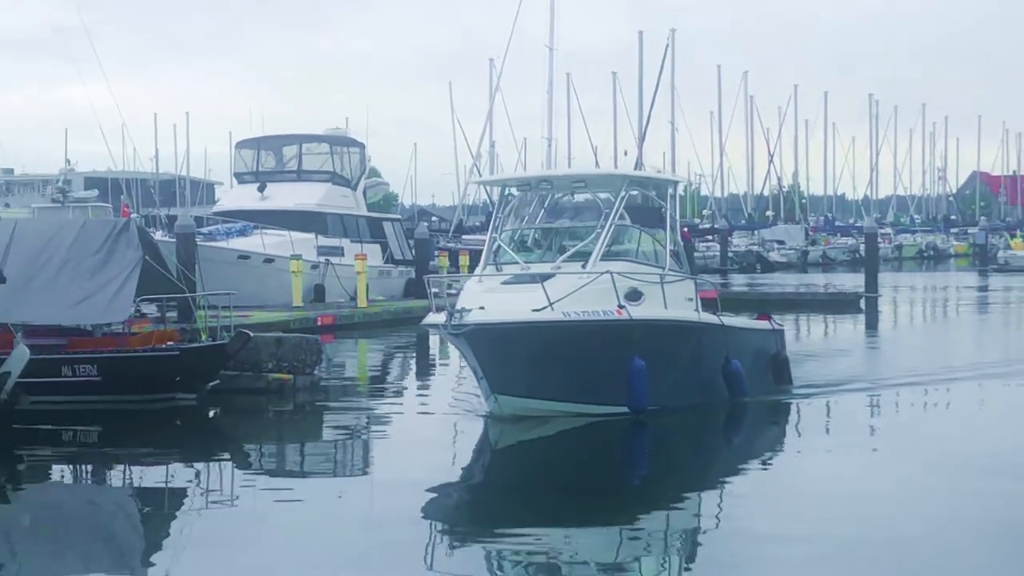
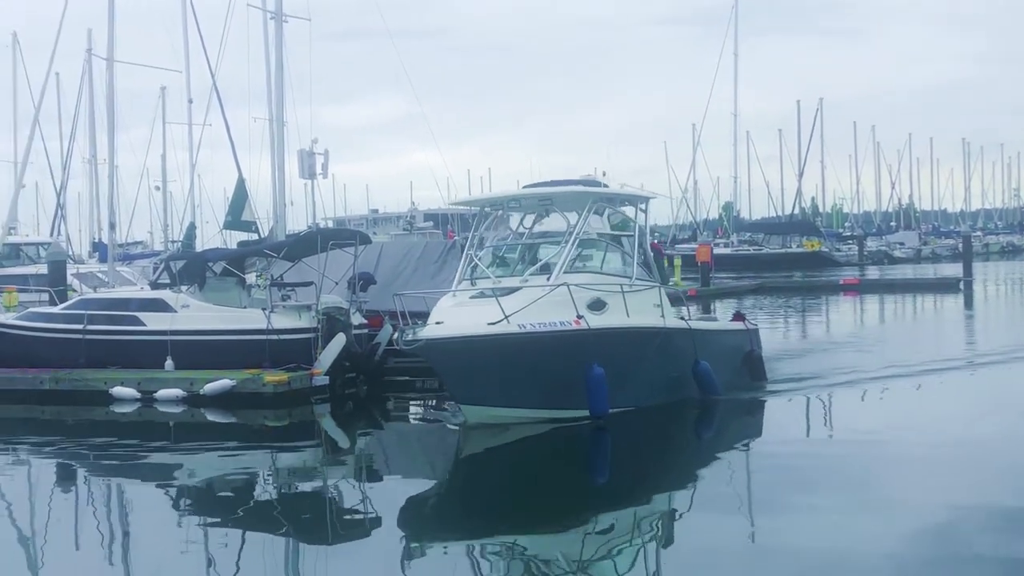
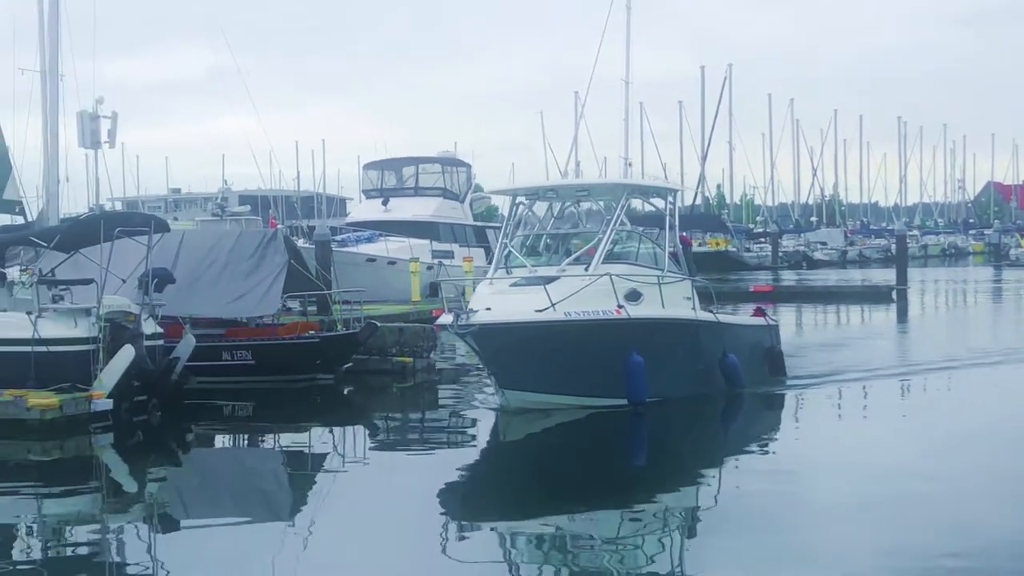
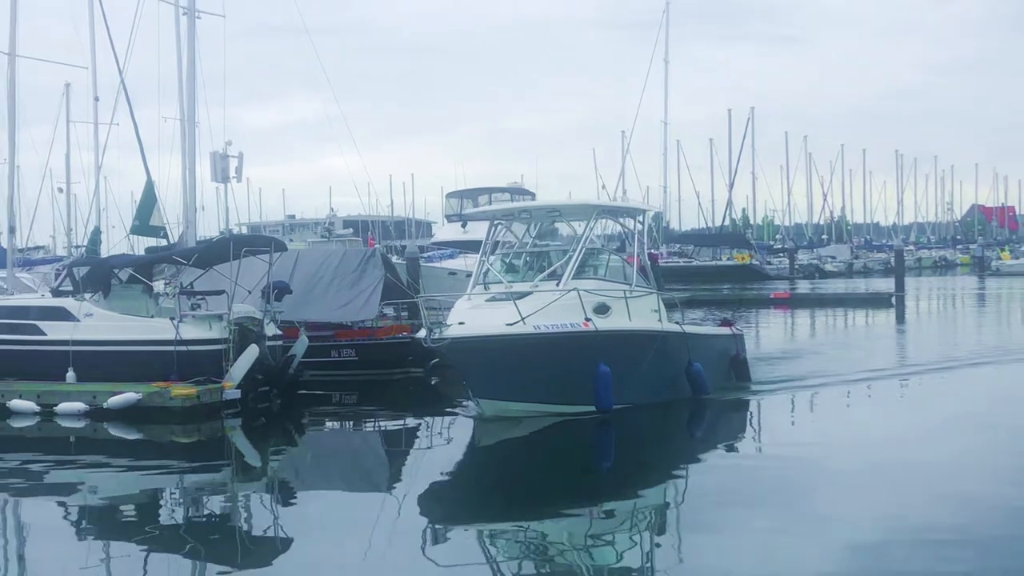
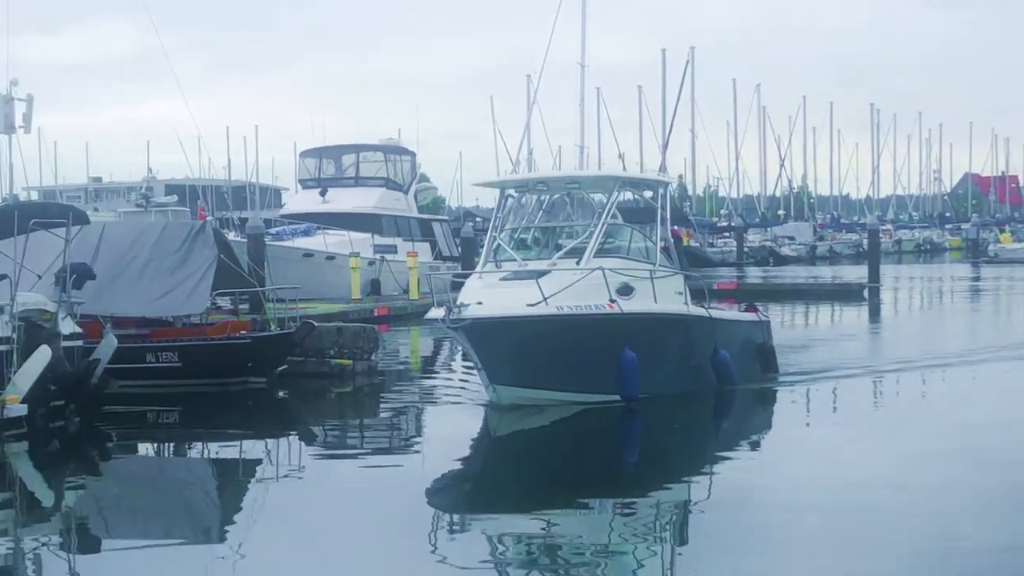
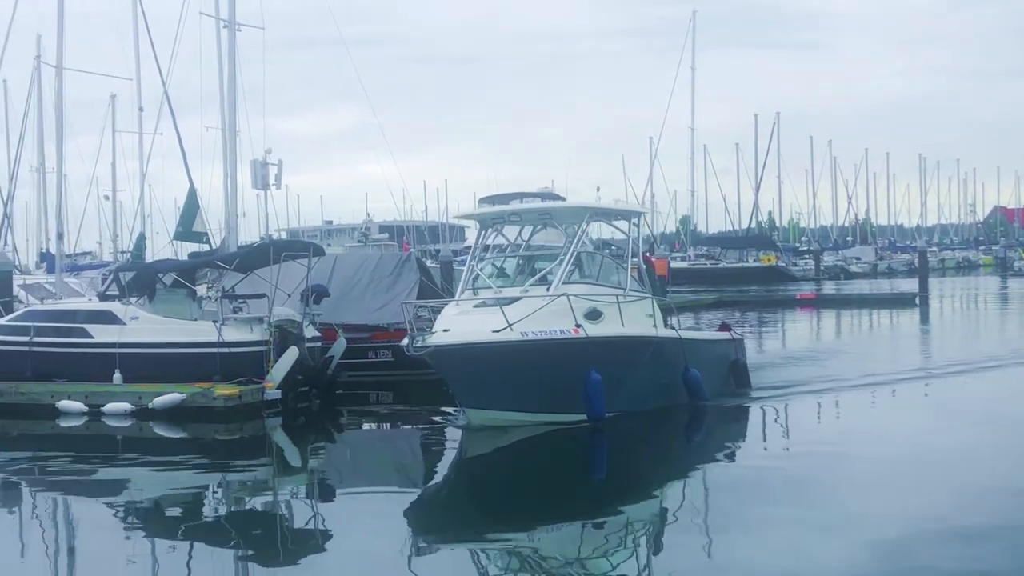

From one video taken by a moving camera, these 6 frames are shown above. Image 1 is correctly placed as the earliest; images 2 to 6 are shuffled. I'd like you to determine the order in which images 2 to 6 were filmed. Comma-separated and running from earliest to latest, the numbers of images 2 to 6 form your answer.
5, 3, 4, 6, 2
